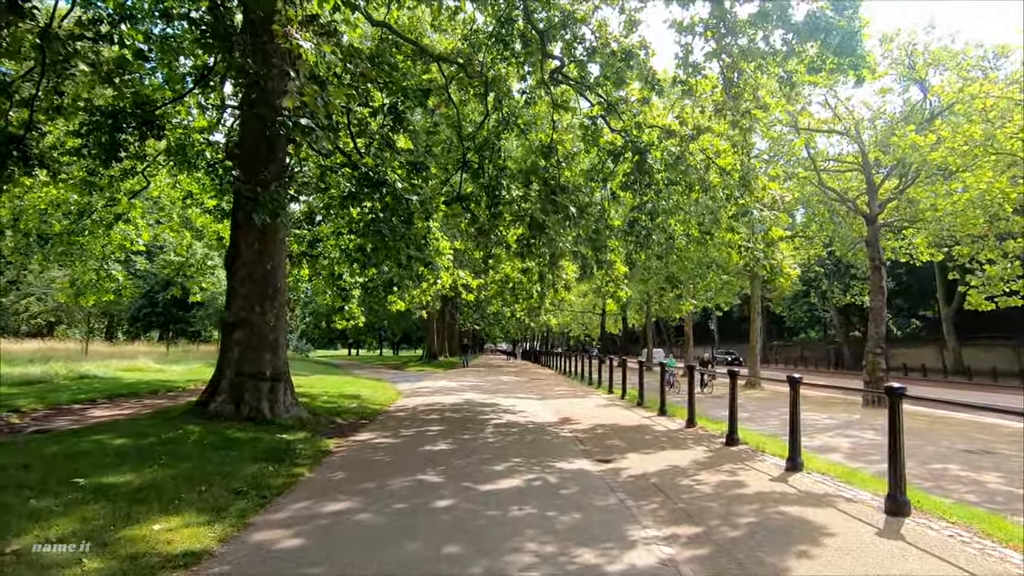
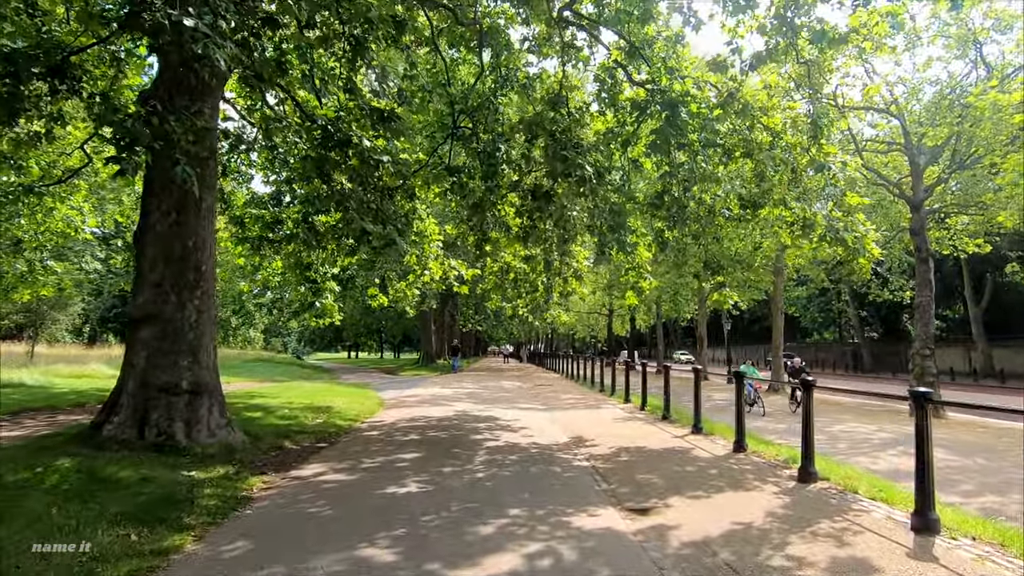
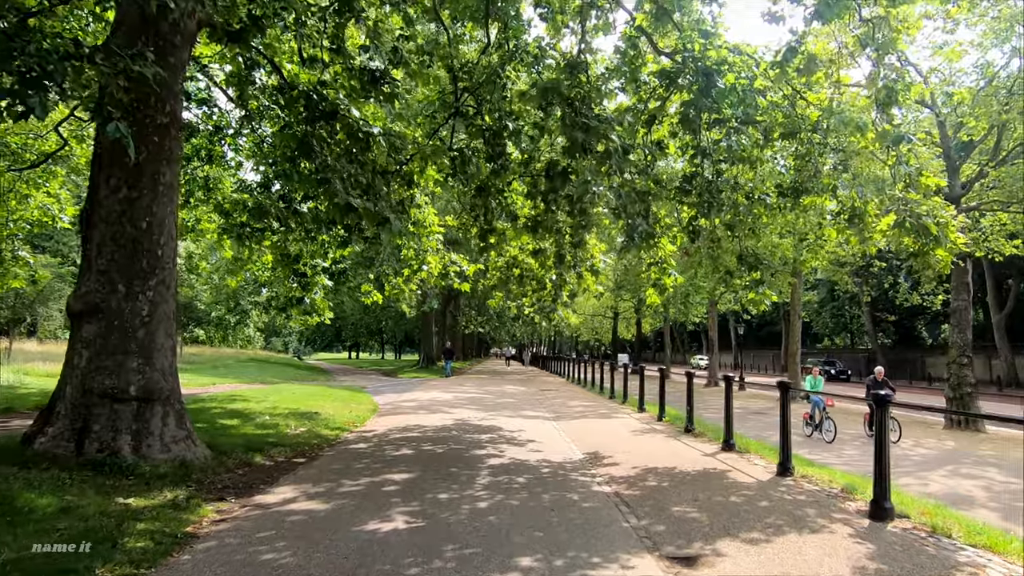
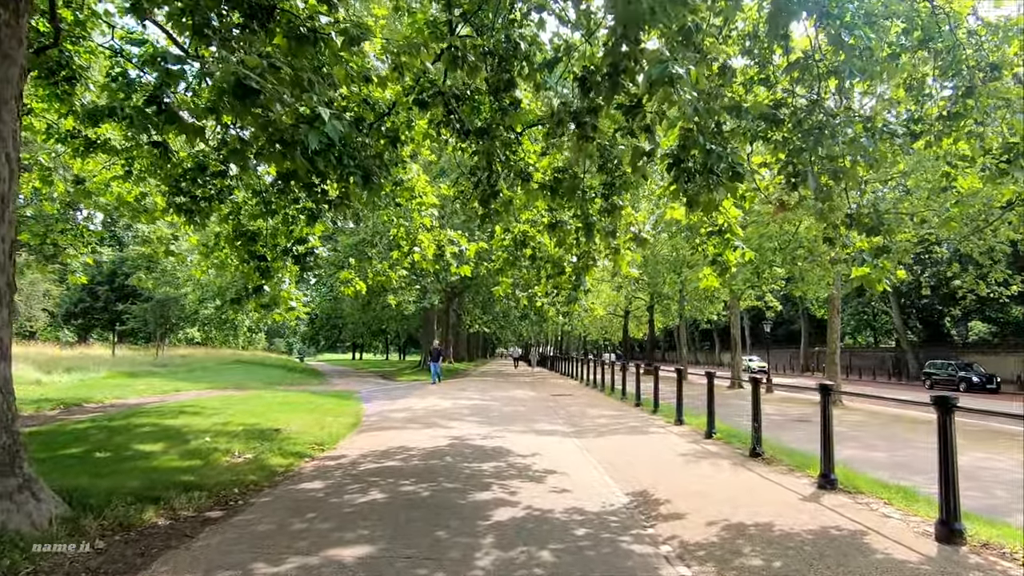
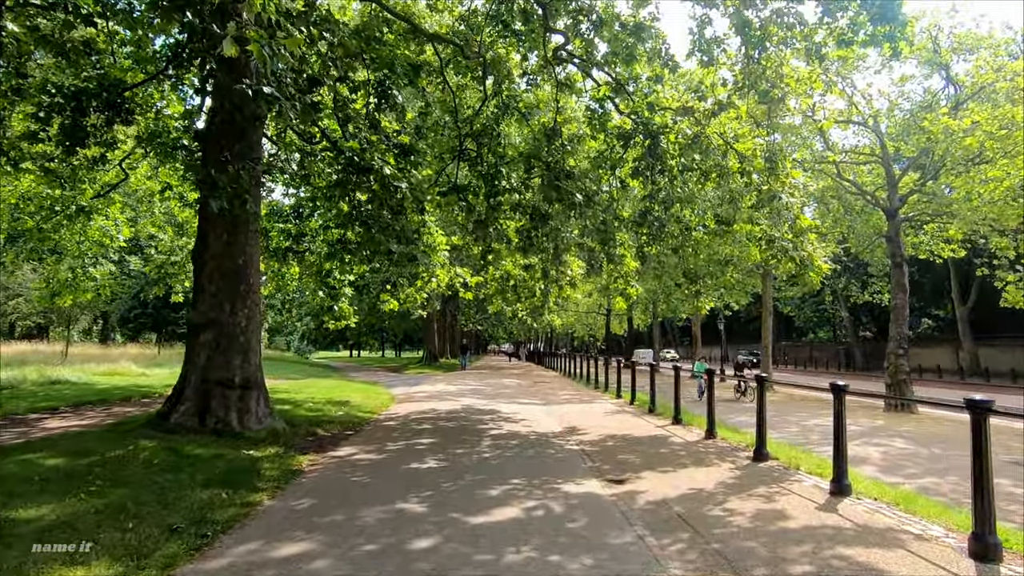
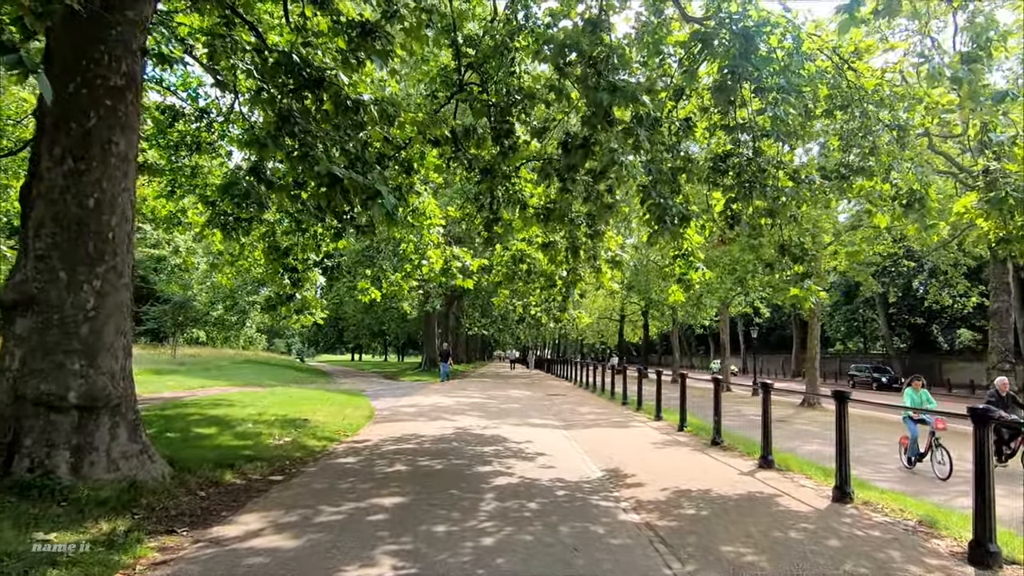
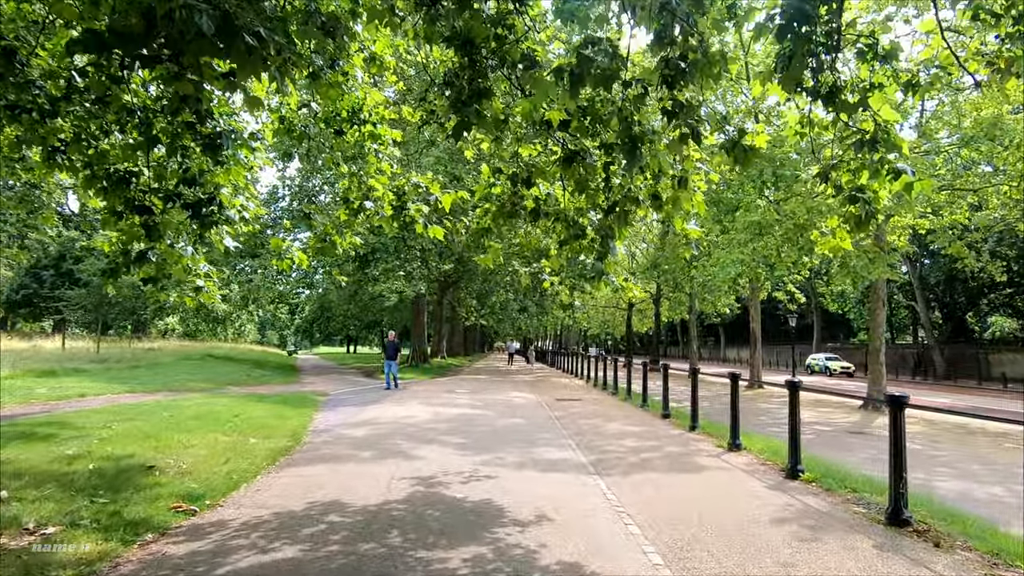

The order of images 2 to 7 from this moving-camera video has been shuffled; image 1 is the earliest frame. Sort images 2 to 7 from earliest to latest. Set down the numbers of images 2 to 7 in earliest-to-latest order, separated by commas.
5, 2, 3, 6, 4, 7
